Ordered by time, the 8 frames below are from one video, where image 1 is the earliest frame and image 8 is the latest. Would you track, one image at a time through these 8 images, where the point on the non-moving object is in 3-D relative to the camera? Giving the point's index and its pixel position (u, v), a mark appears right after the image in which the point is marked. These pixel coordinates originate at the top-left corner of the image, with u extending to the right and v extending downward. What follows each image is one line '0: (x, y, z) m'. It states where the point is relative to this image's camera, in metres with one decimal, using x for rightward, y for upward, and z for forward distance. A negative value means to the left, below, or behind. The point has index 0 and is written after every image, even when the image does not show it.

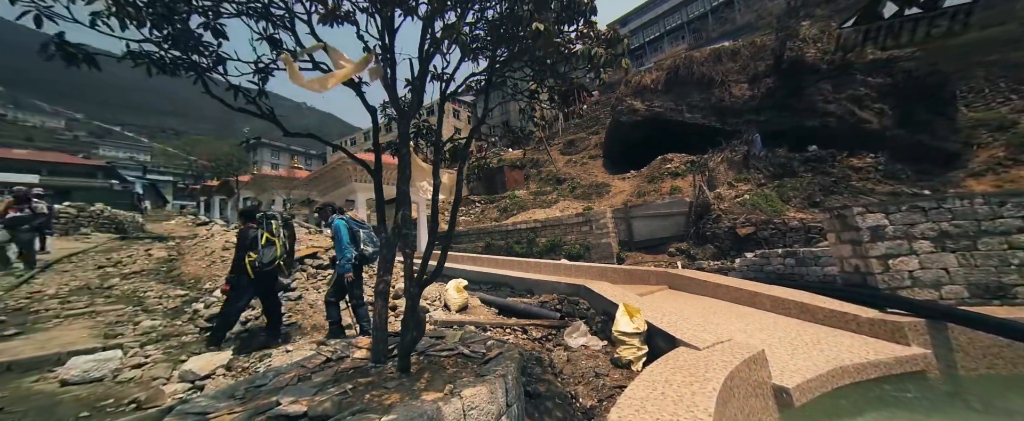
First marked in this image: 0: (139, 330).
0: (-5.1, -1.7, +4.3) m
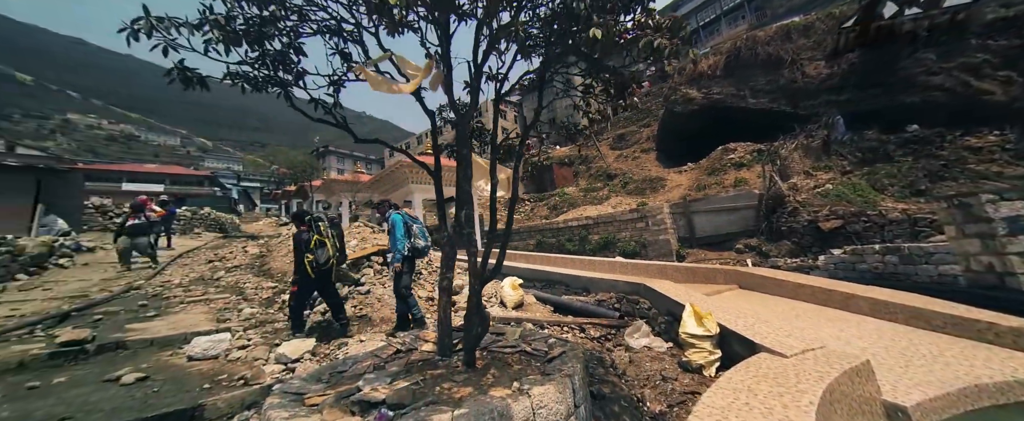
0: (-4.3, -1.8, +5.0) m
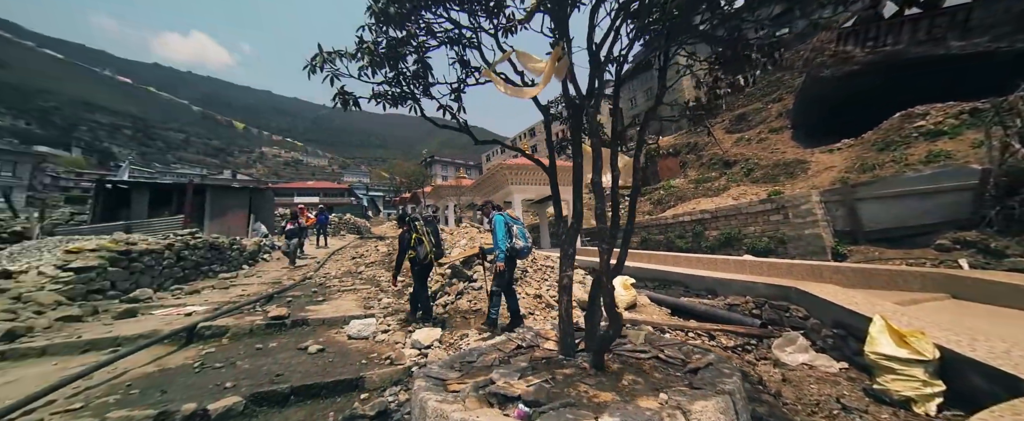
0: (-2.4, -1.8, +5.8) m
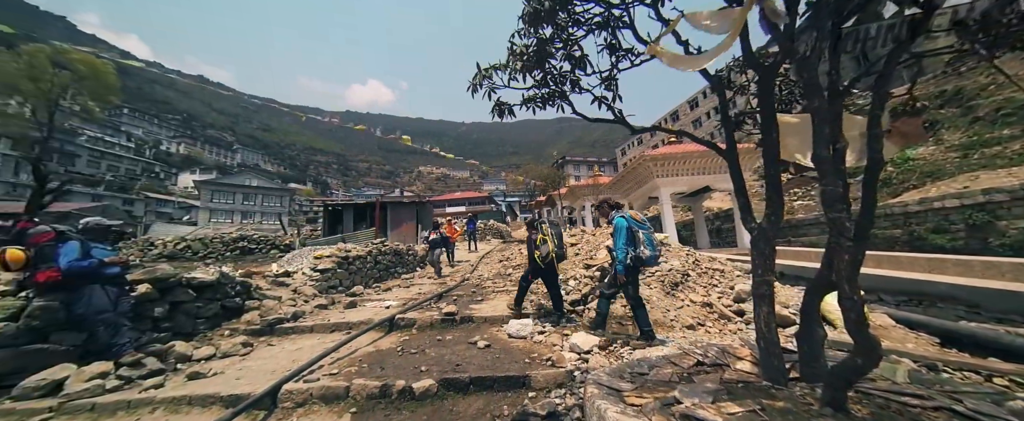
0: (+0.5, -1.9, +6.0) m
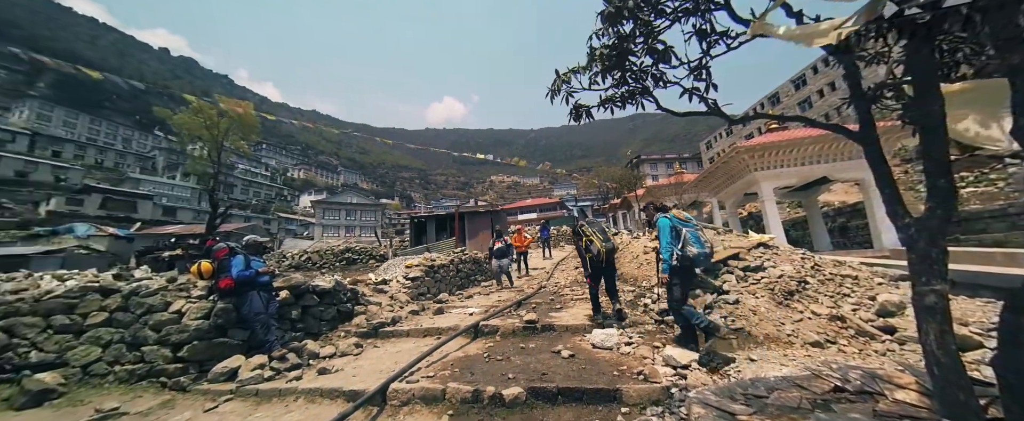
0: (+2.0, -2.0, +5.7) m
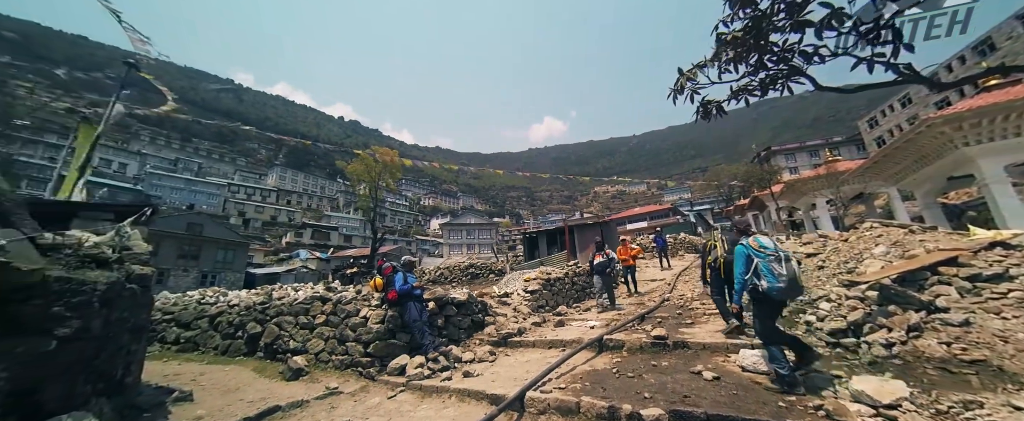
0: (+4.1, -2.0, +4.8) m
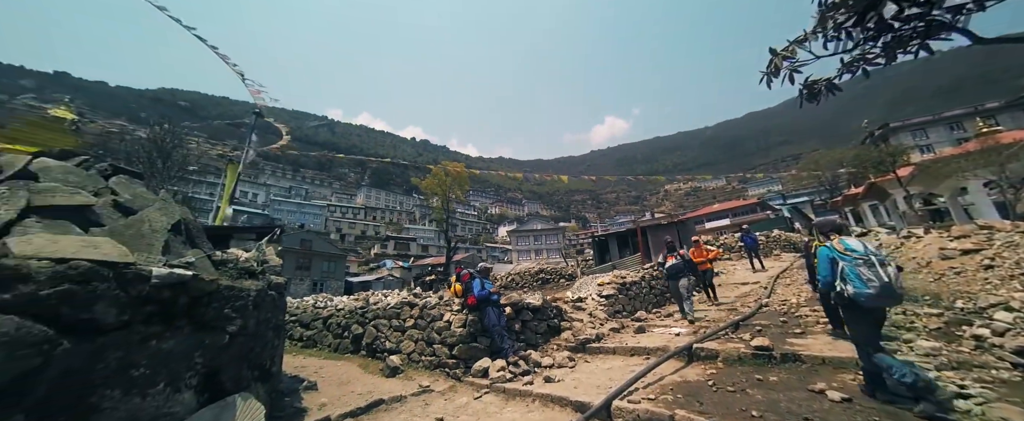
0: (+5.2, -1.8, +3.9) m
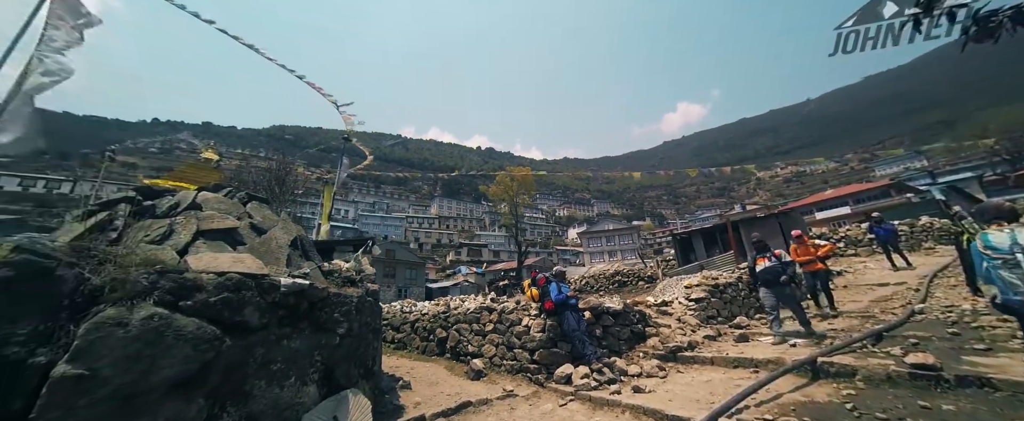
0: (+6.1, -1.5, +2.7) m
